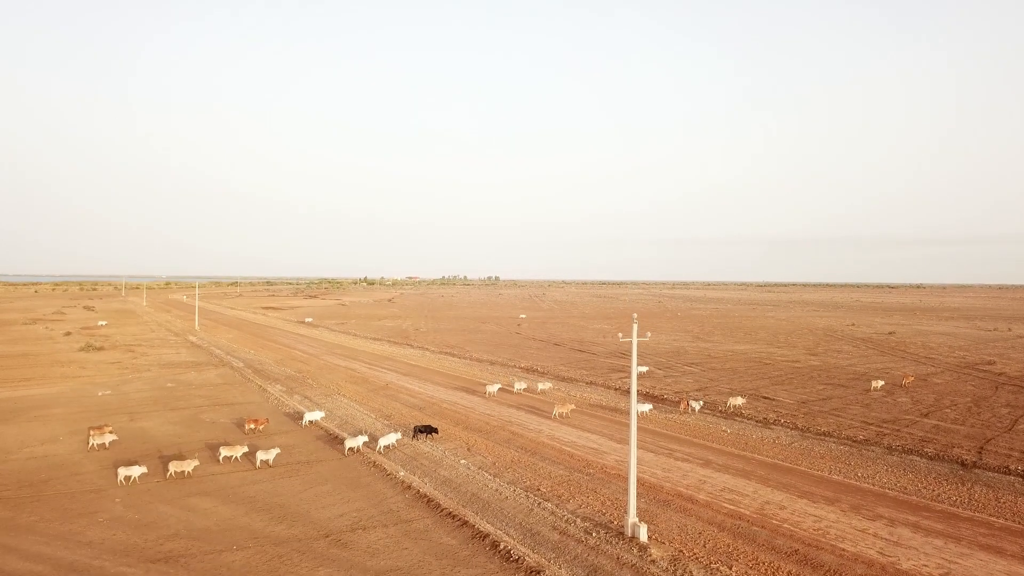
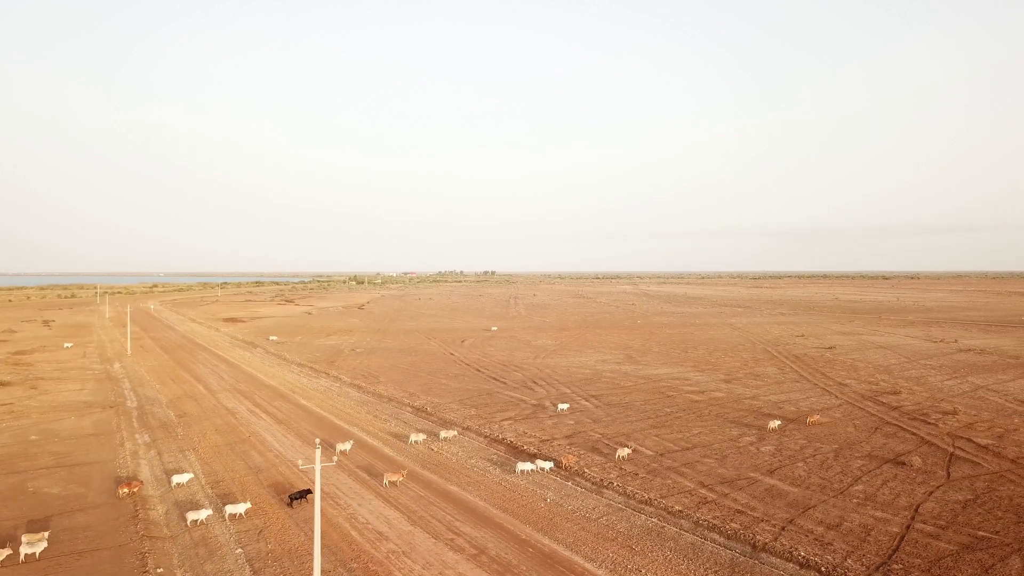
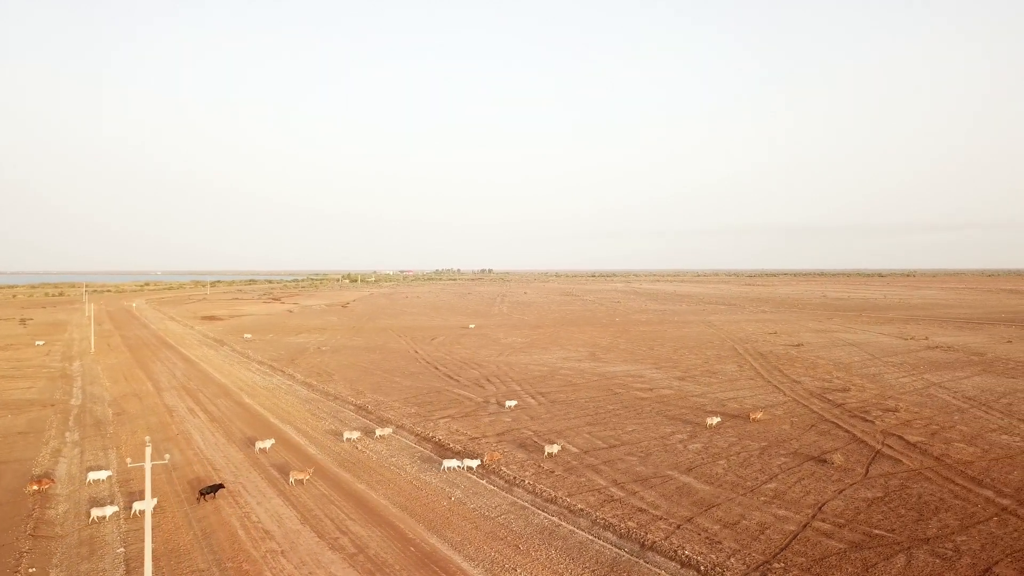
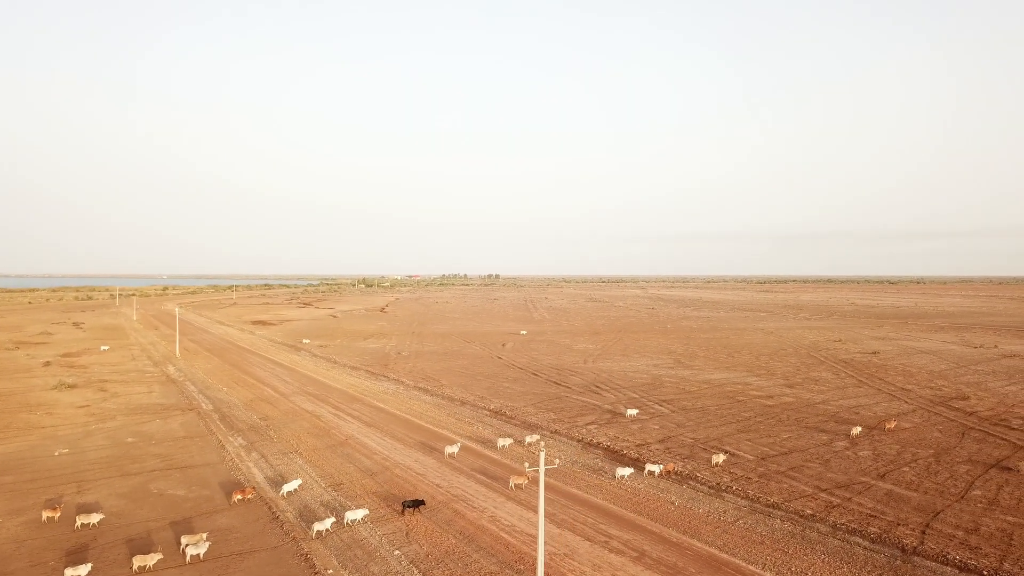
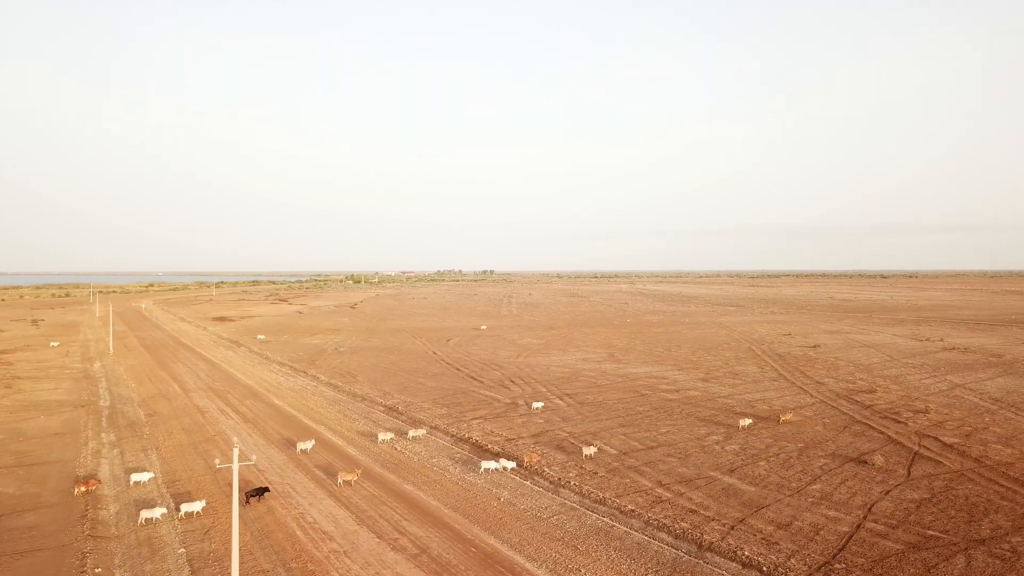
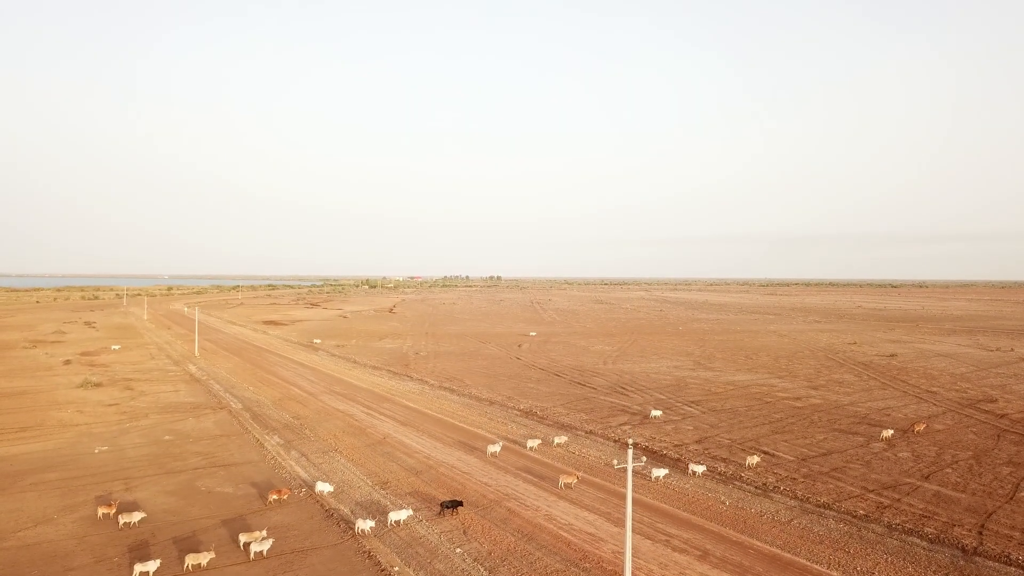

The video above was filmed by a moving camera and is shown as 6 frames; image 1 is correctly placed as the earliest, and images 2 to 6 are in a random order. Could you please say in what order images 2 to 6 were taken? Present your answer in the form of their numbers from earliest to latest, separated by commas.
6, 4, 2, 5, 3
